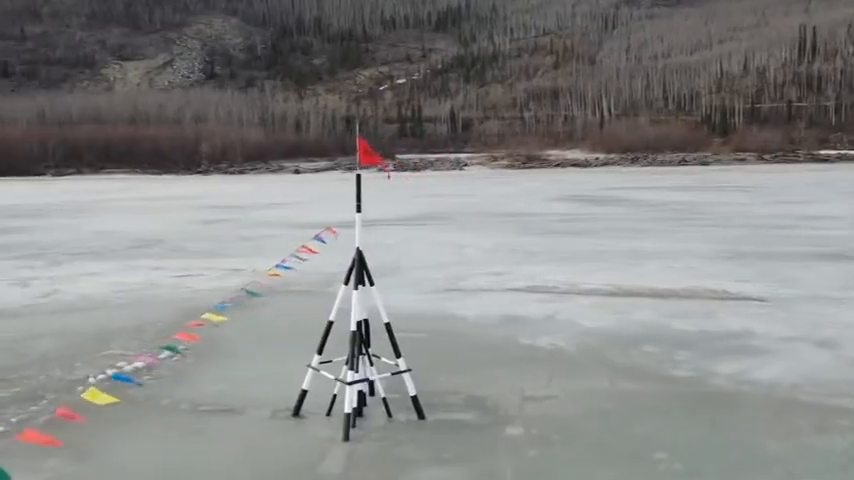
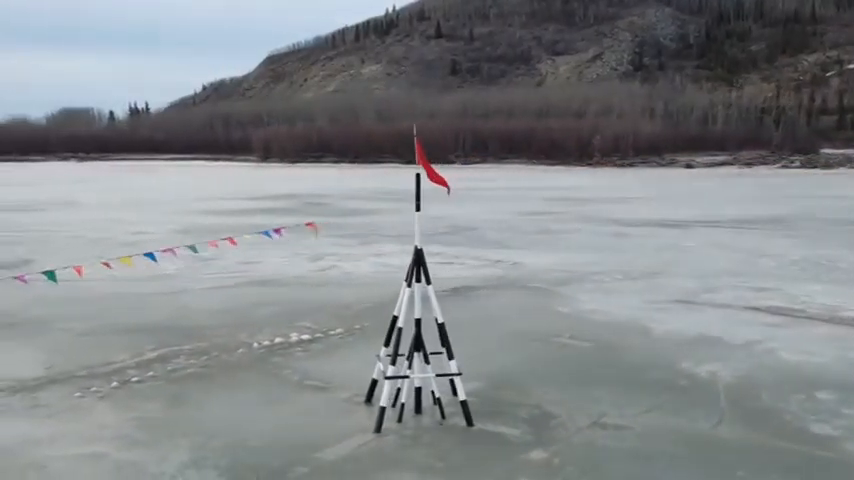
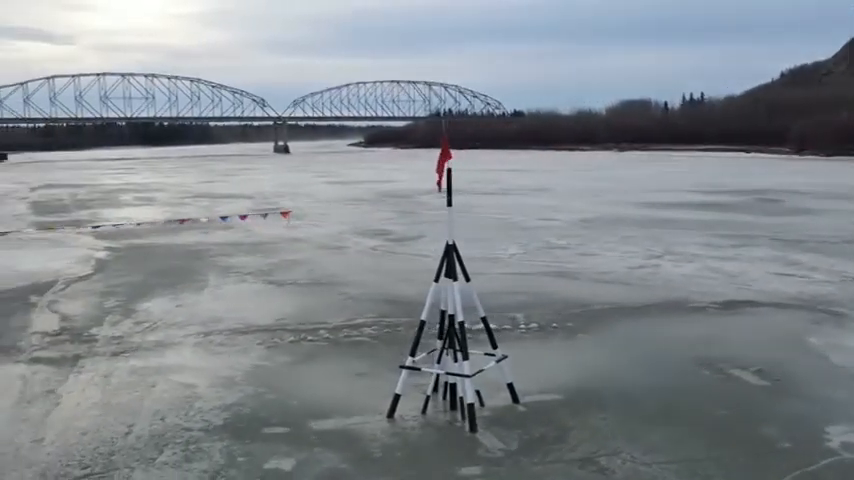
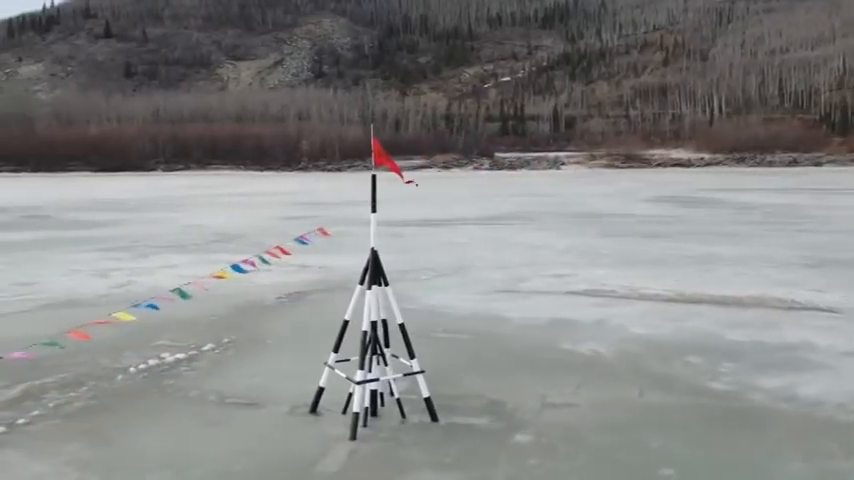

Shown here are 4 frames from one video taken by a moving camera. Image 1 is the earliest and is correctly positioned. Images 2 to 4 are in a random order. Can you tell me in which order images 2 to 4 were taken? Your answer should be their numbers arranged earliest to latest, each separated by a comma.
4, 2, 3
